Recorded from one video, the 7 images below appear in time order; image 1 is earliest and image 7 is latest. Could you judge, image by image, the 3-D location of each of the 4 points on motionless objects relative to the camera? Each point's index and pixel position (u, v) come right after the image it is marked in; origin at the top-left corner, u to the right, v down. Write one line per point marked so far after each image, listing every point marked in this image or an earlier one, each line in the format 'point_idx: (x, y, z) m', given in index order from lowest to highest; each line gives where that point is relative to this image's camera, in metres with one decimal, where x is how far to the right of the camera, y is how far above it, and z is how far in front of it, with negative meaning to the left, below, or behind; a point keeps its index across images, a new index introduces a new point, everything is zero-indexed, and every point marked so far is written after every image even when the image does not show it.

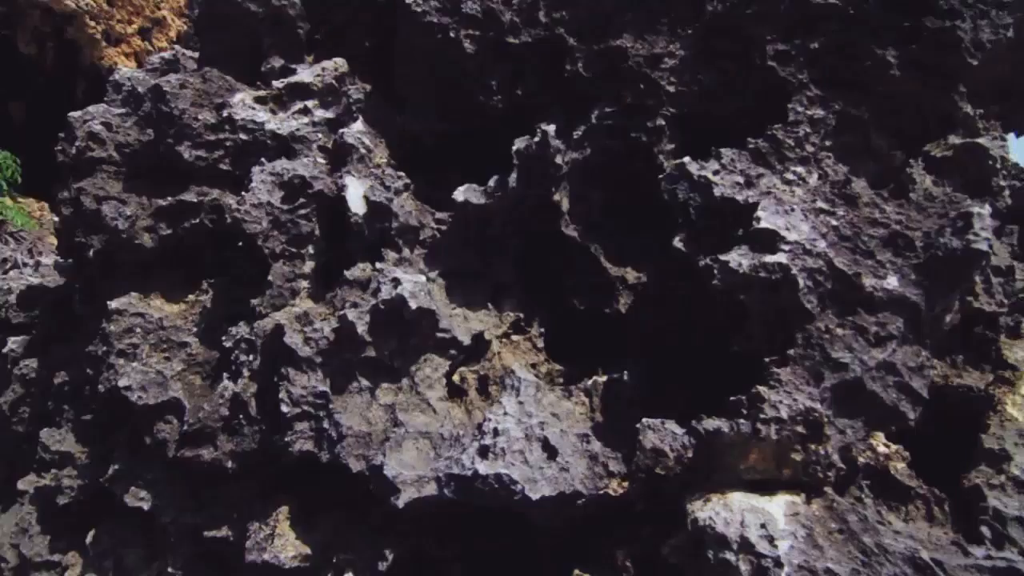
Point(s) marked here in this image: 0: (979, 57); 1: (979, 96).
0: (+3.1, +1.6, +3.8) m
1: (+3.5, +1.4, +4.2) m
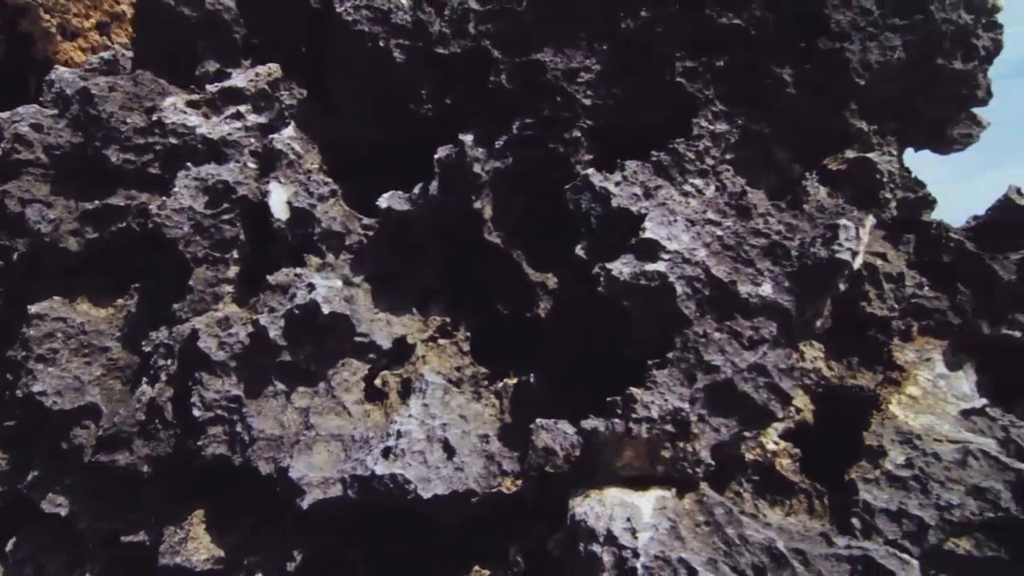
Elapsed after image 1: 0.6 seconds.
0: (+2.5, +1.5, +4.0) m
1: (+2.9, +1.4, +4.4) m
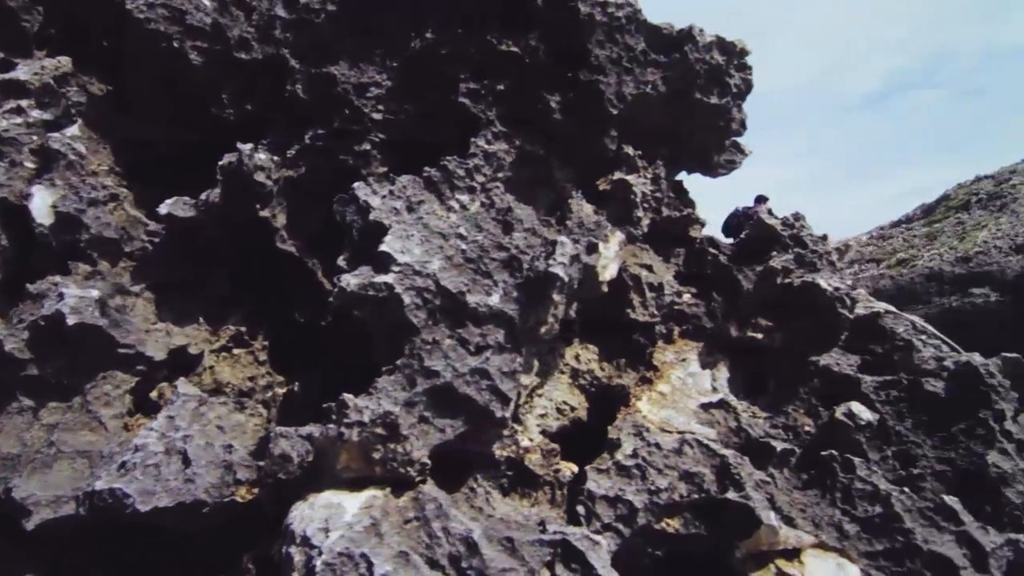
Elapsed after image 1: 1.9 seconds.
0: (+0.9, +1.5, +4.5) m
1: (+1.2, +1.3, +4.9) m
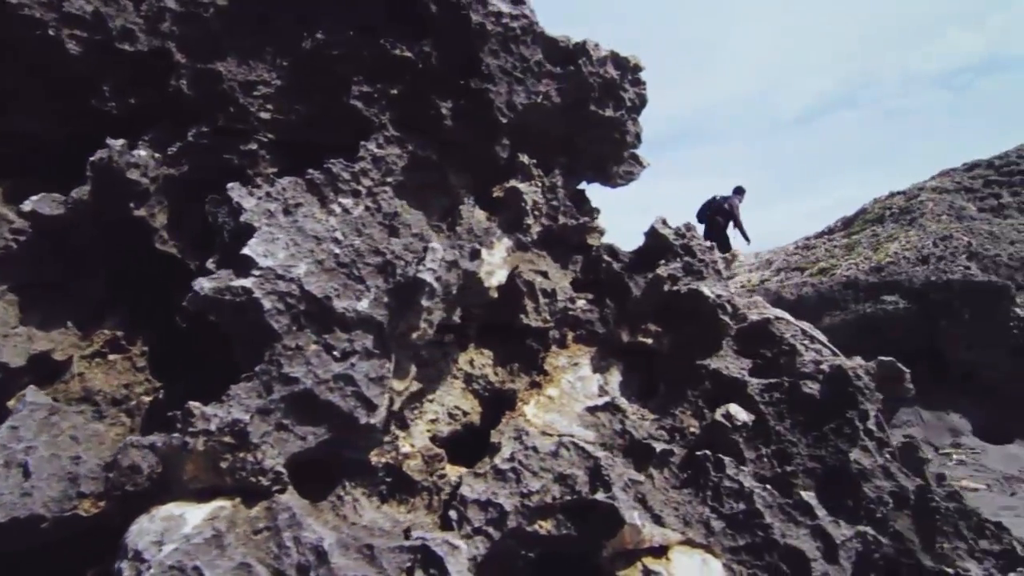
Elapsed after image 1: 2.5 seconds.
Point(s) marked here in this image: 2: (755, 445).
0: (0.0, +1.4, +4.6) m
1: (+0.3, +1.3, +5.0) m
2: (+2.1, -1.3, +4.7) m
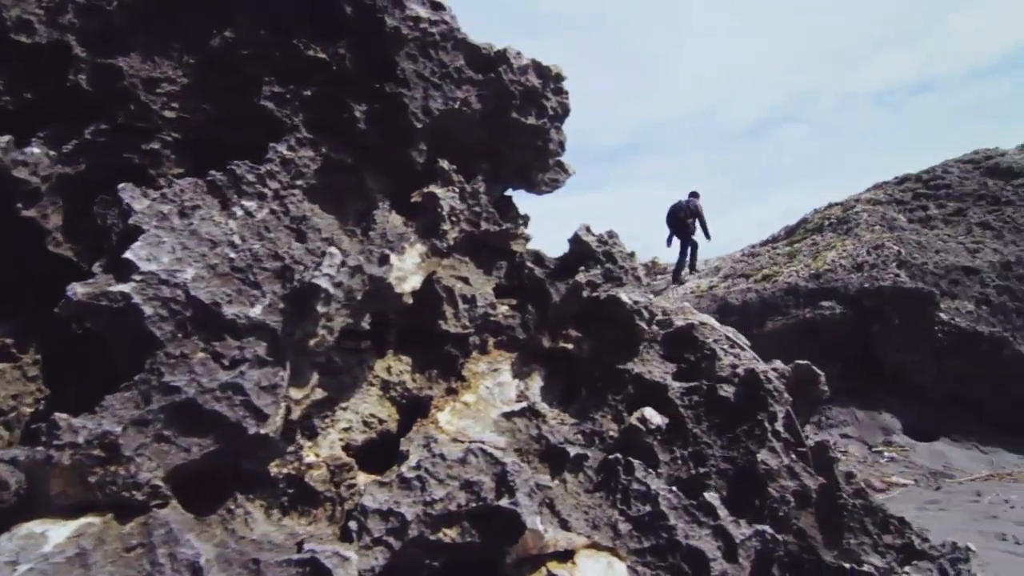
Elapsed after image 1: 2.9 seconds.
0: (-0.7, +1.4, +4.5) m
1: (-0.4, +1.2, +5.0) m
2: (+1.4, -1.4, +4.8) m
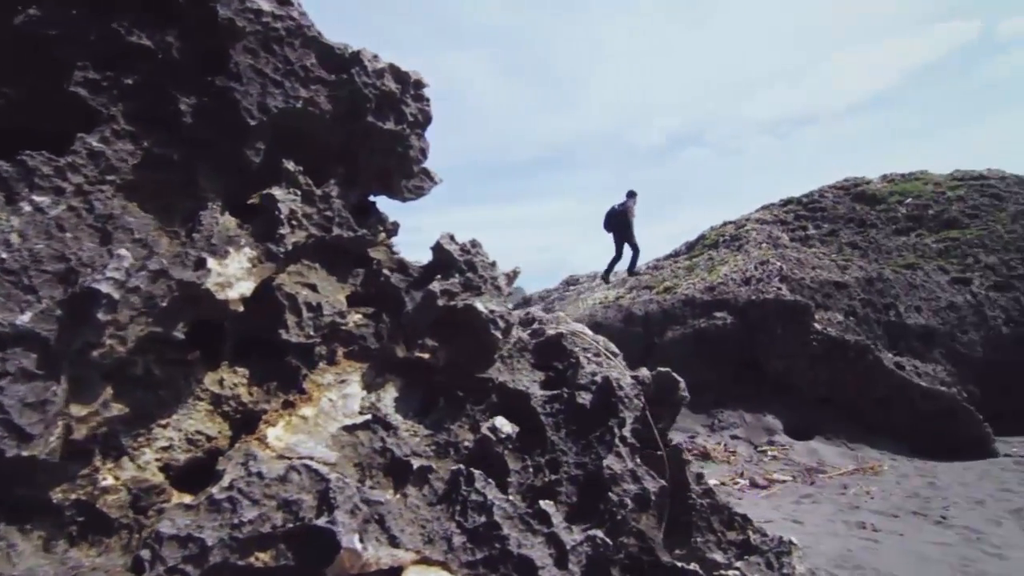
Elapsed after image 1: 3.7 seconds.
0: (-1.9, +1.3, +4.3) m
1: (-1.7, +1.1, +4.8) m
2: (+0.1, -1.5, +4.9) m
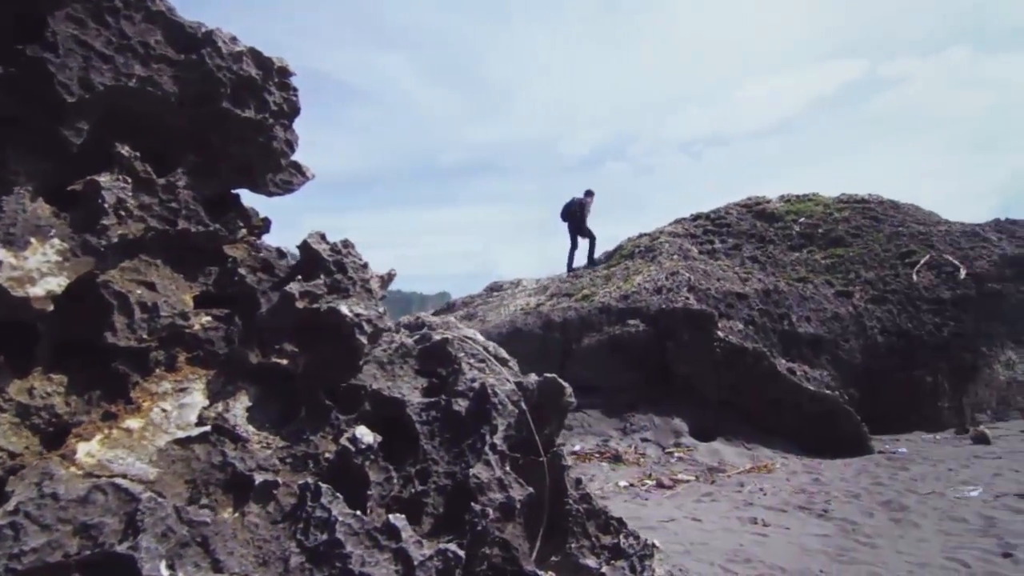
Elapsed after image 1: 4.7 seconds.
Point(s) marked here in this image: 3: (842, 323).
0: (-2.9, +1.3, +3.9) m
1: (-2.8, +1.2, +4.4) m
2: (-1.1, -1.5, +4.7) m
3: (+8.1, -0.9, +13.8) m
